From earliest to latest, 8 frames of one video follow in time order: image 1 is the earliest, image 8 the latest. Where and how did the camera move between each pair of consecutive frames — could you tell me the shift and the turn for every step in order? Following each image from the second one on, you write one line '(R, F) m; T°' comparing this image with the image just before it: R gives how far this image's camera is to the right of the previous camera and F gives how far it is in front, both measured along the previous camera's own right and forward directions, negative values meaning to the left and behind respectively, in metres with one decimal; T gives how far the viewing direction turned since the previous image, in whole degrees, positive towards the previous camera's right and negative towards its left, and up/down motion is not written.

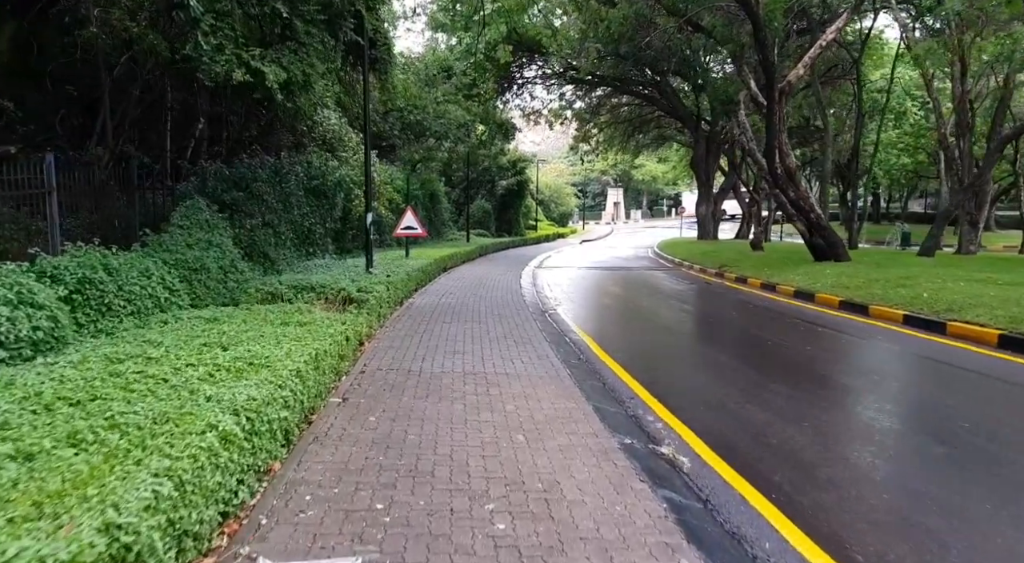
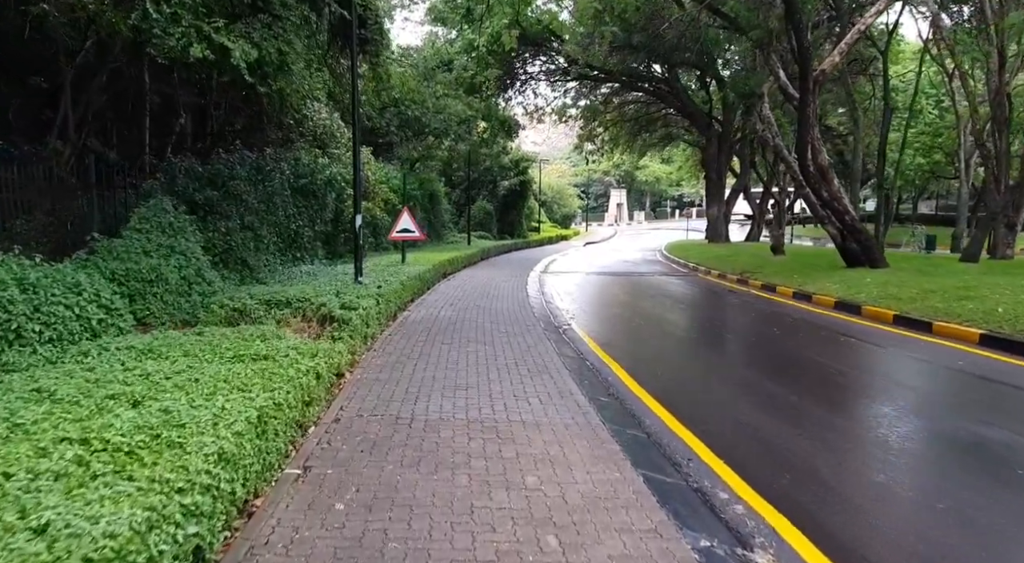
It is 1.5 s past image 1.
(-0.1, +1.3) m; 0°
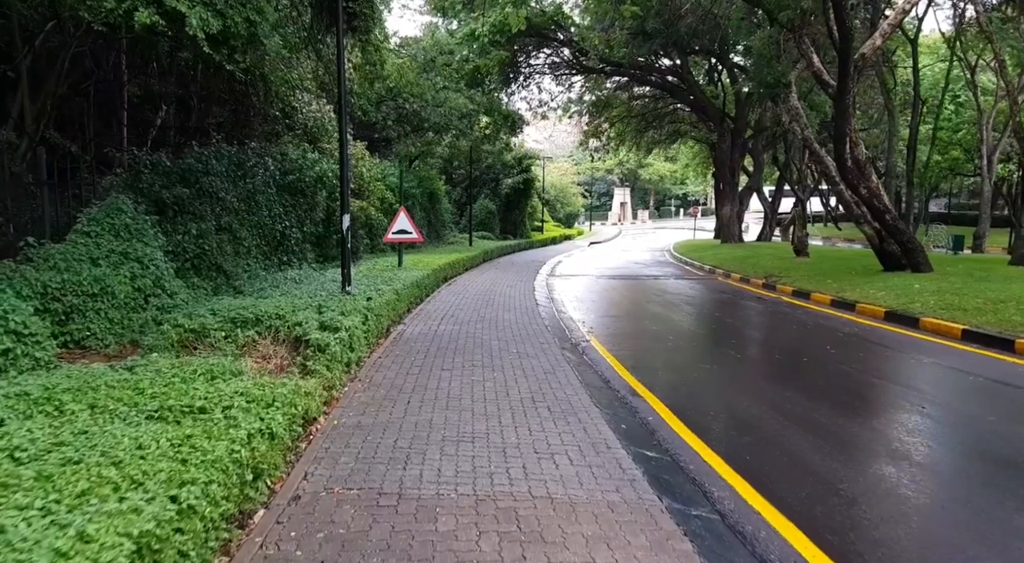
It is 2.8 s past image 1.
(-0.1, +1.2) m; 0°
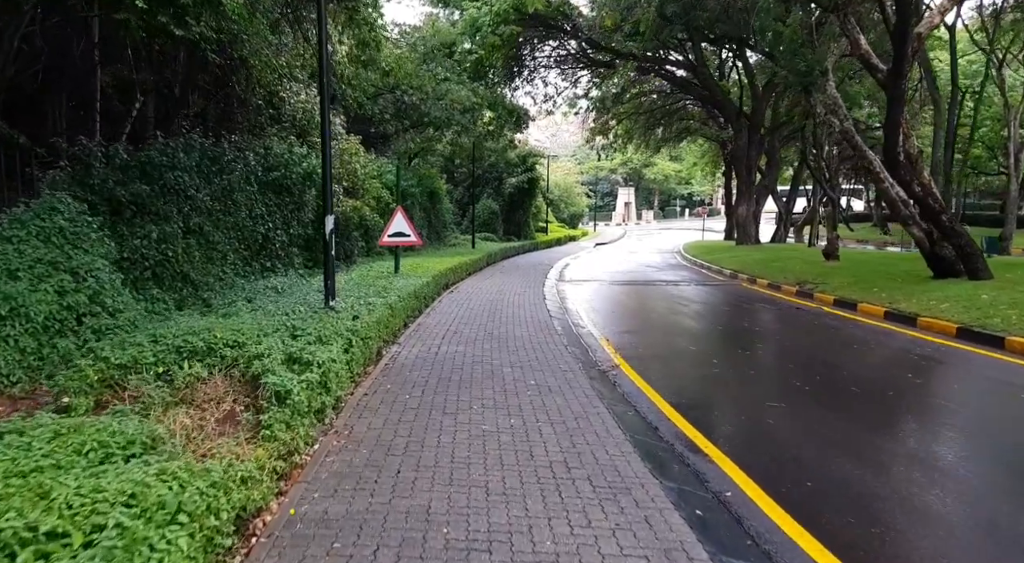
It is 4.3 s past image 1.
(-0.2, +1.3) m; 0°
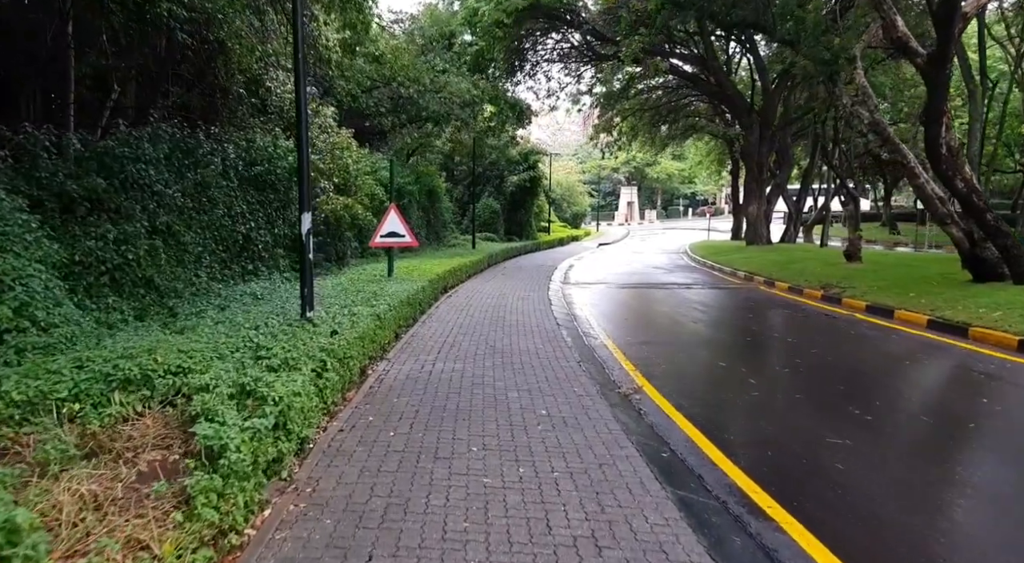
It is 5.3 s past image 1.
(0.0, +0.9) m; 0°
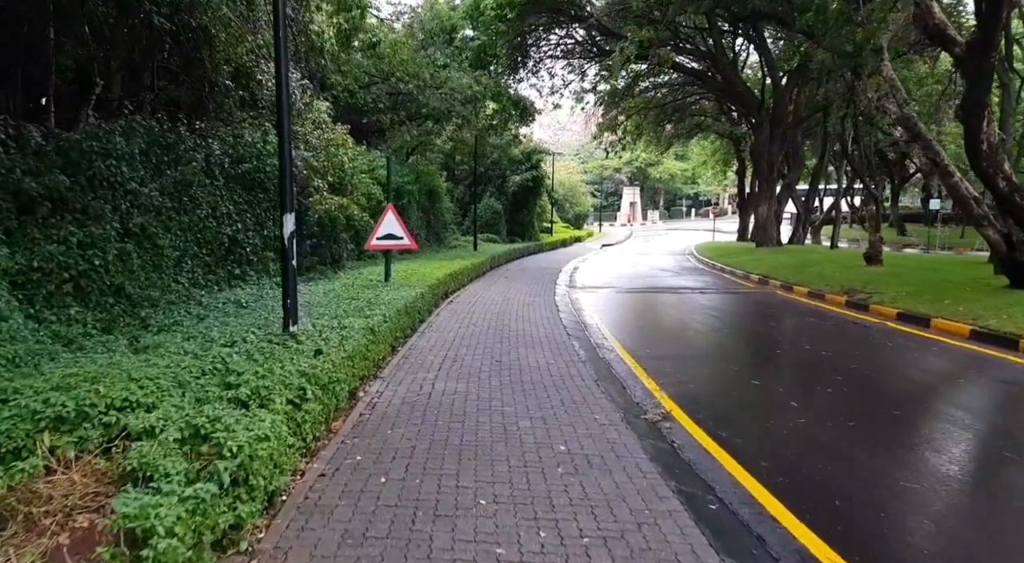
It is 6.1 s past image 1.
(-0.1, +0.7) m; 0°
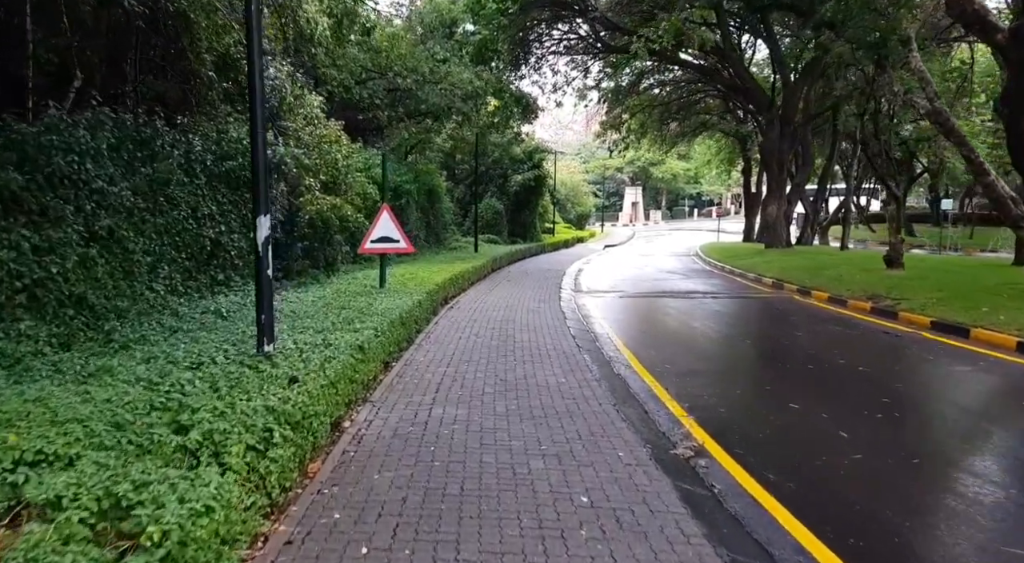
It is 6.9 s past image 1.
(-0.1, +0.7) m; 0°
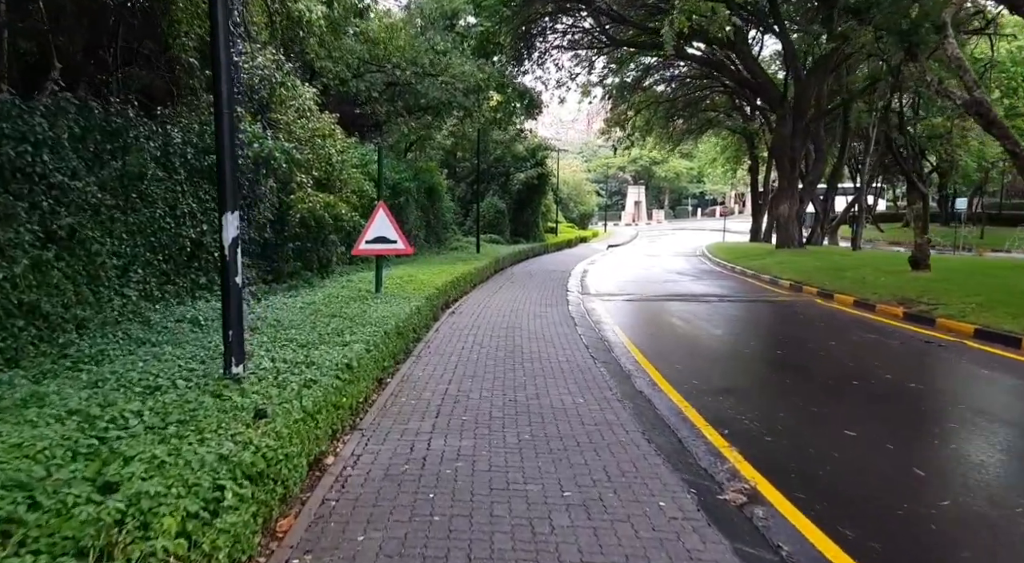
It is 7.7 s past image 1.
(-0.1, +0.7) m; 0°
